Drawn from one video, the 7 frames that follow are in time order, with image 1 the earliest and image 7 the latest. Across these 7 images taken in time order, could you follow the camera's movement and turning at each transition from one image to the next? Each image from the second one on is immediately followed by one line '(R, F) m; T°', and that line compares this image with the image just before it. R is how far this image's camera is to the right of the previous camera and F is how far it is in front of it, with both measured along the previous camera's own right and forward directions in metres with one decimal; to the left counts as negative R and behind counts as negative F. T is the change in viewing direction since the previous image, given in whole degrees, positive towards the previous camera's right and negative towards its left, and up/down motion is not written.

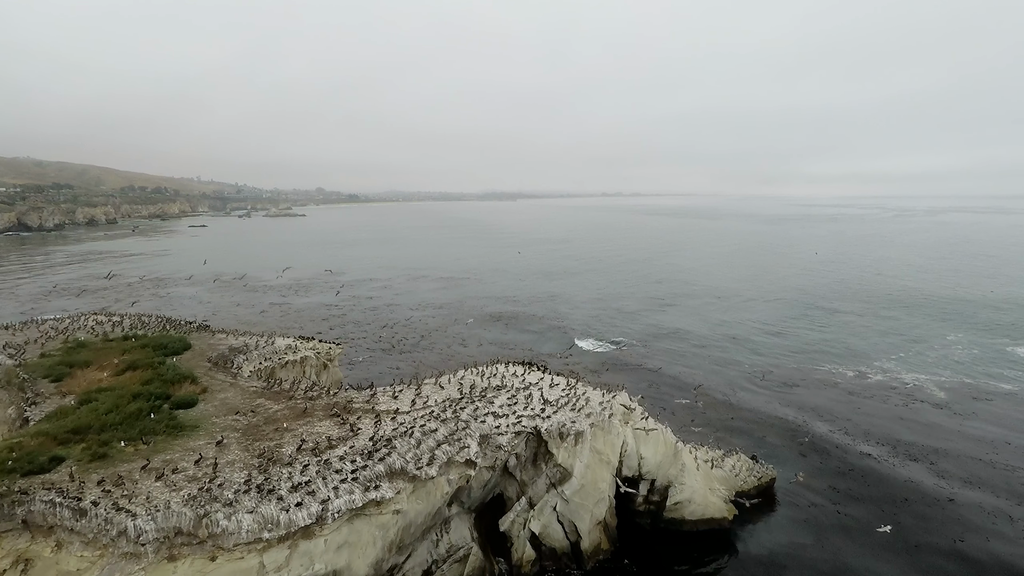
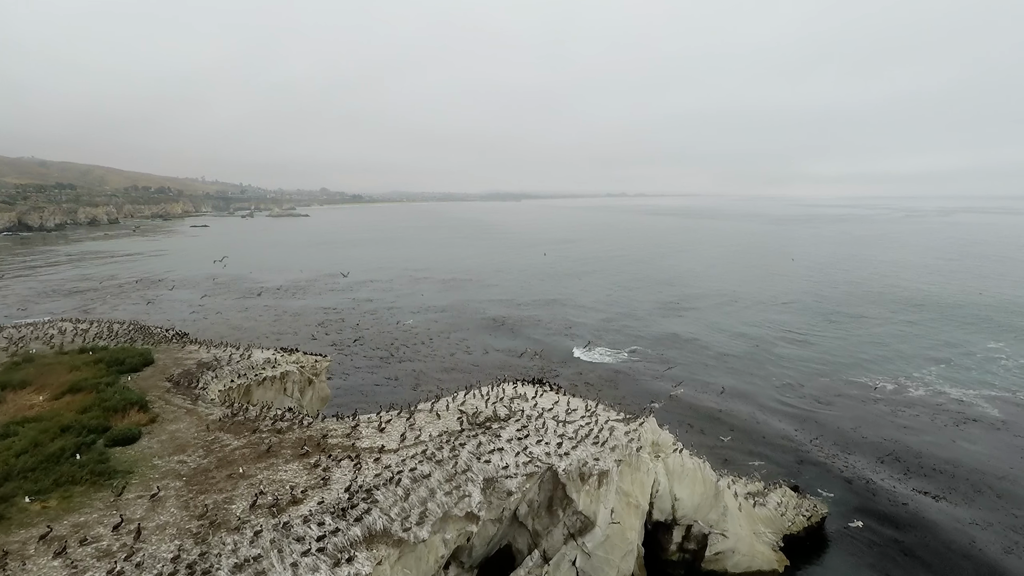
(-0.1, +2.6) m; 0°
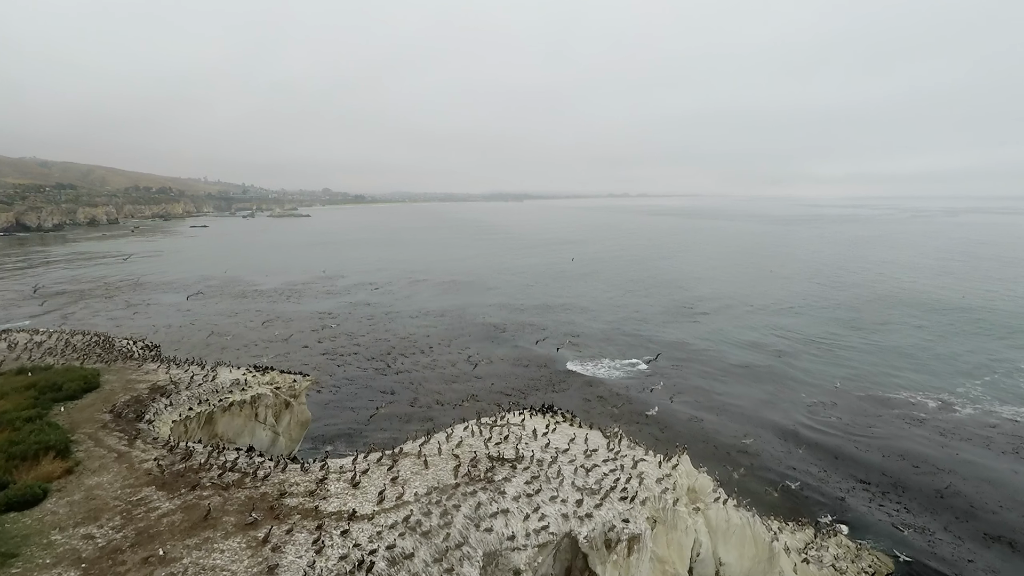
(-0.1, +2.6) m; 0°
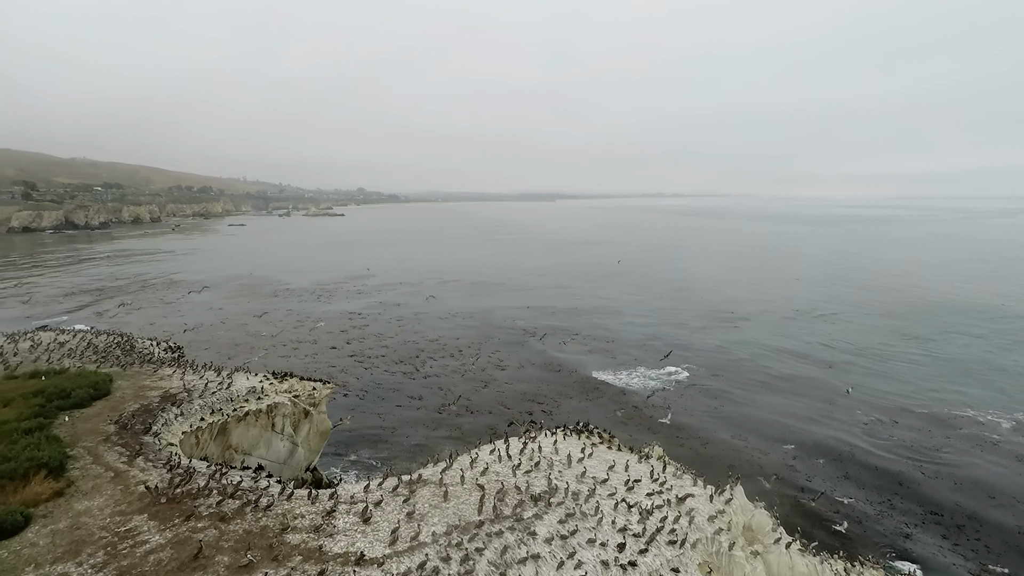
(-0.1, +1.3) m; -3°
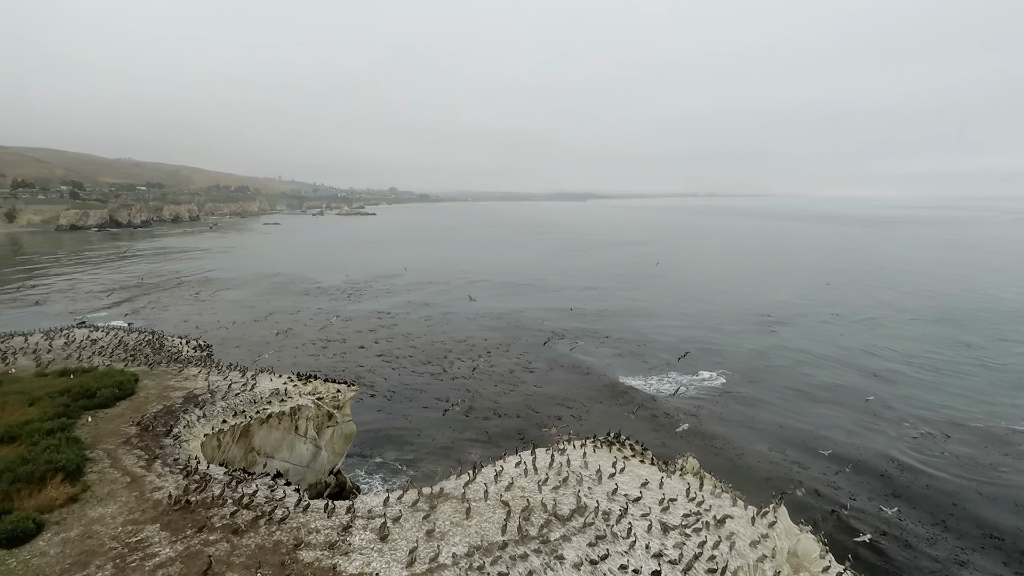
(0.0, +0.6) m; -3°
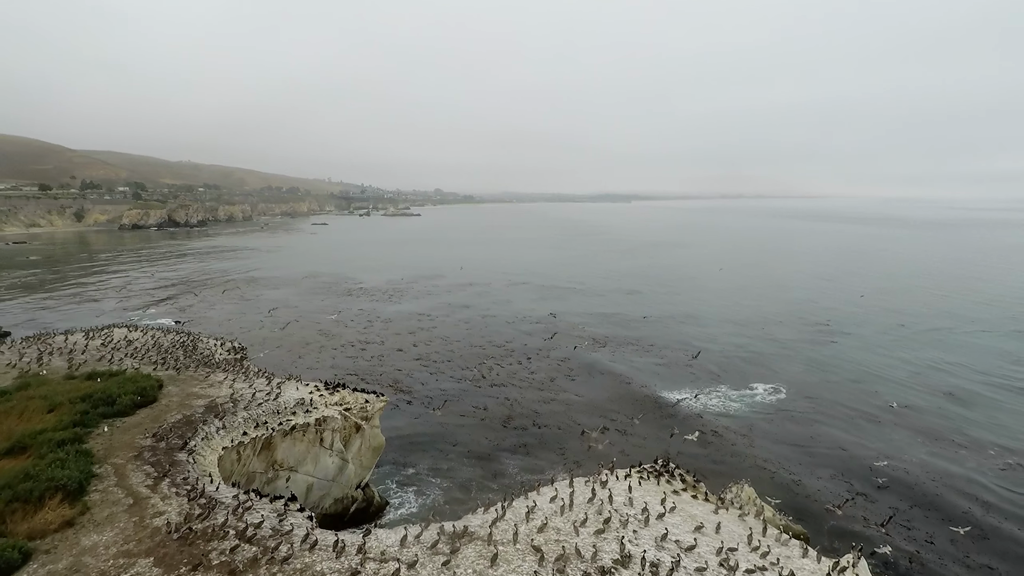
(+0.1, +1.2) m; -4°
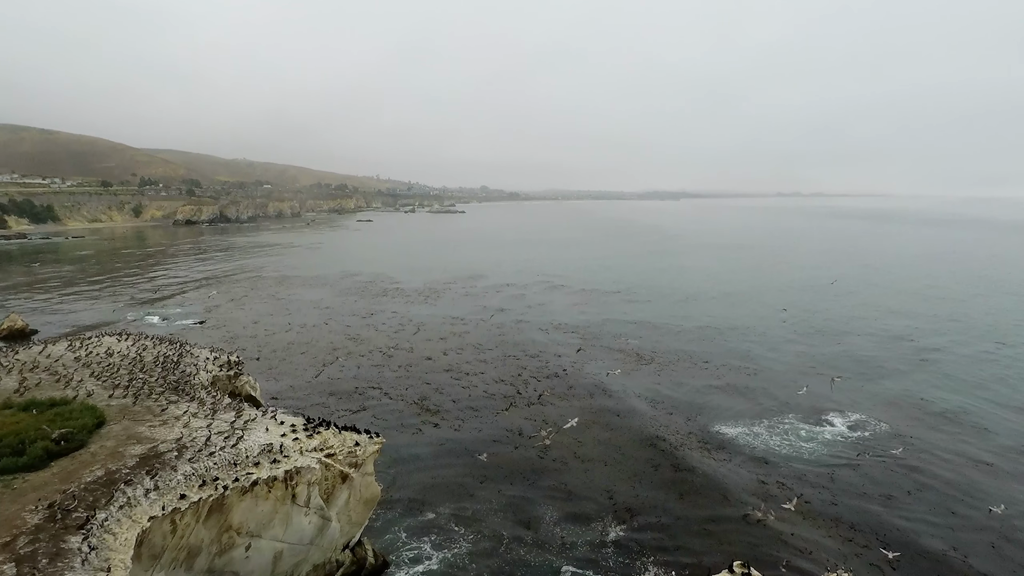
(+0.4, +3.5) m; -4°
